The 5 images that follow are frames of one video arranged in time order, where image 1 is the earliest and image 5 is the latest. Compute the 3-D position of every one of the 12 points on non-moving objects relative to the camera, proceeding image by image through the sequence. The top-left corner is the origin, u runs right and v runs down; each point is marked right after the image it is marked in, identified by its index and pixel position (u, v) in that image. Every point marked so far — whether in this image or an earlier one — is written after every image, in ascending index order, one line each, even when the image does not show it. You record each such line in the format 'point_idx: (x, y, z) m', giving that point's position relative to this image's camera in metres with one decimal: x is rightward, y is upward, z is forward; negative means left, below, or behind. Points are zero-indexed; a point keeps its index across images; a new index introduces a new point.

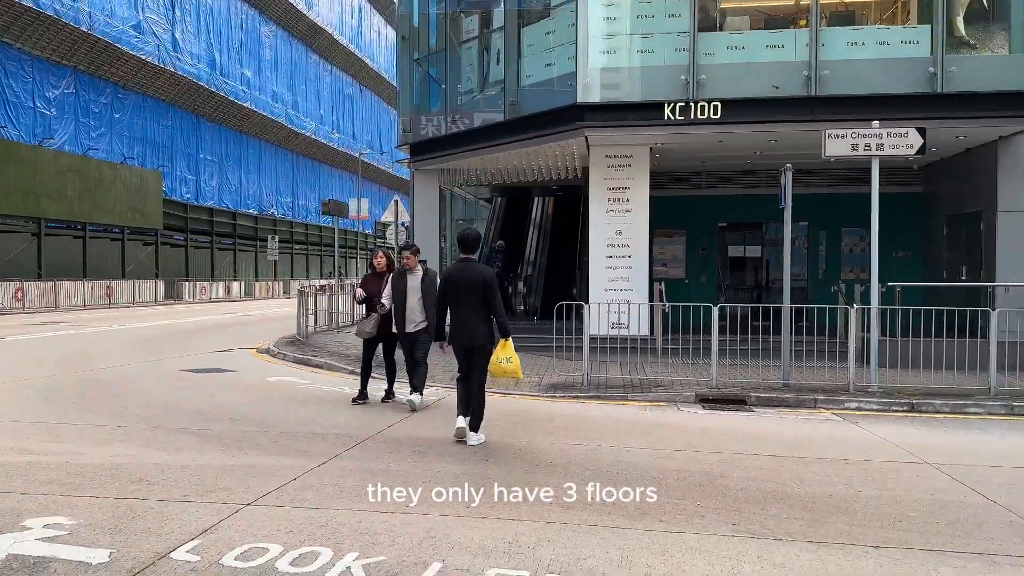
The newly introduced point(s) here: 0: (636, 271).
0: (+1.9, +0.3, +12.4) m
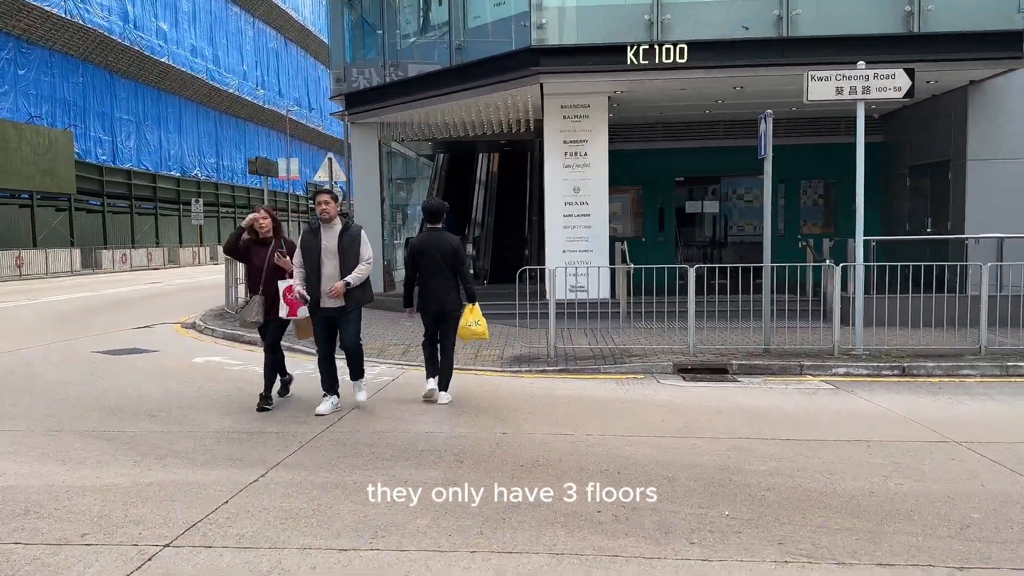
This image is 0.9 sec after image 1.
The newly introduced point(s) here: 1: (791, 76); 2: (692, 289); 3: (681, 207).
0: (+1.2, +0.8, +11.6) m
1: (+3.6, +2.7, +10.4) m
2: (+1.8, 0.0, +8.3) m
3: (+3.0, +1.5, +14.6) m
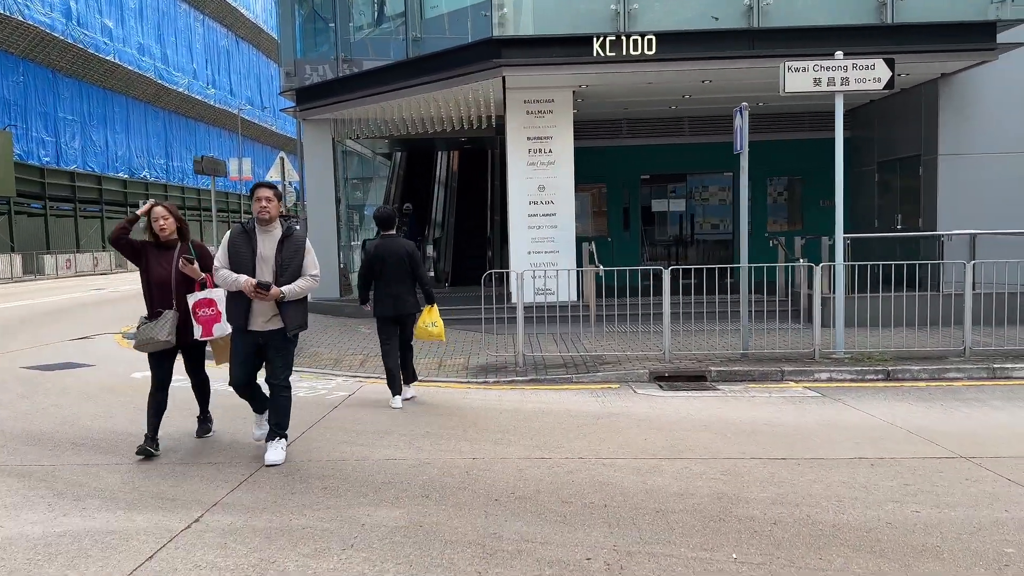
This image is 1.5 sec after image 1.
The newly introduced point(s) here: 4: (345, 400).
0: (+0.7, +0.8, +11.2) m
1: (+3.1, +2.7, +10.1) m
2: (+1.5, 0.0, +7.9) m
3: (+2.4, +1.5, +14.3) m
4: (-1.4, -0.9, +6.7) m
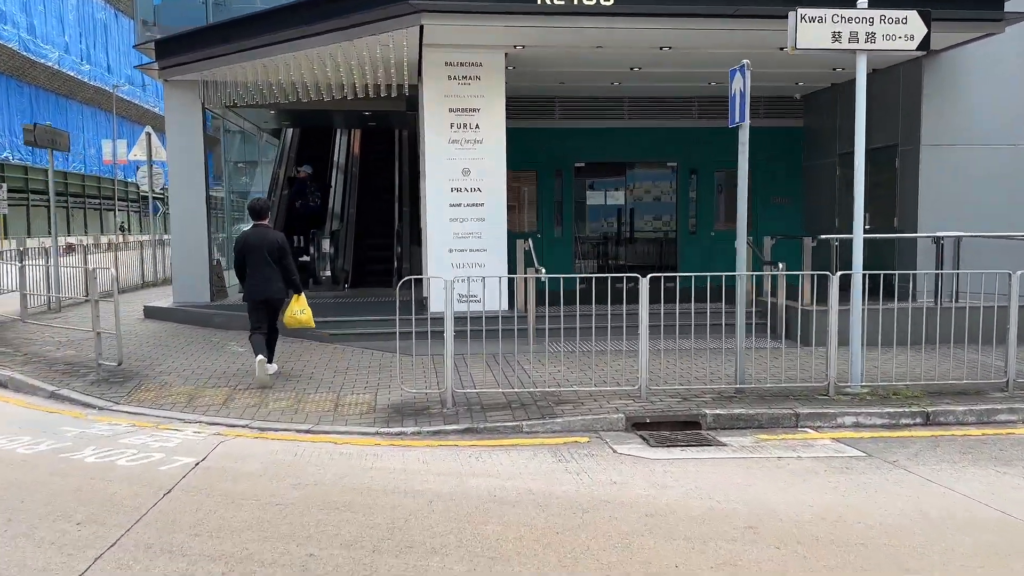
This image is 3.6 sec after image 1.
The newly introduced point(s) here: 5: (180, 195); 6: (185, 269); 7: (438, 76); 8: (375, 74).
0: (-0.3, +0.7, +9.1) m
1: (+2.3, +2.6, +8.3) m
2: (+1.0, -0.1, +6.0) m
3: (+1.0, +1.4, +12.4) m
4: (-1.8, -1.0, +4.4) m
5: (-4.4, +1.2, +10.8) m
6: (-4.4, +0.2, +10.8) m
7: (-0.8, +2.3, +8.9) m
8: (-1.7, +2.7, +10.3) m
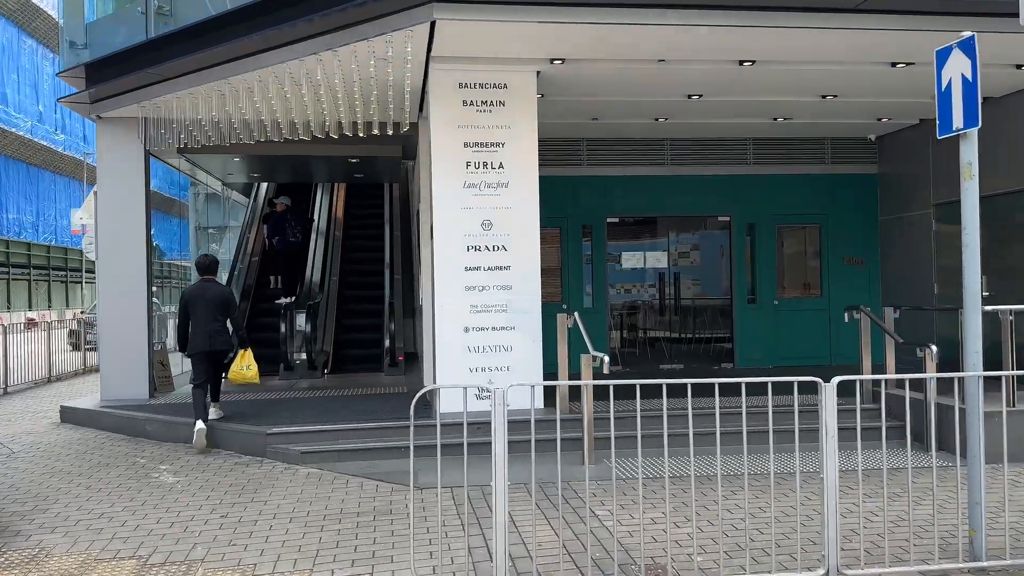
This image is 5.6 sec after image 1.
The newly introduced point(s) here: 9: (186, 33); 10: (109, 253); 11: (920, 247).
0: (0.0, -0.1, +6.8) m
1: (+2.6, +1.9, +6.2) m
2: (+1.3, -0.6, +3.6) m
3: (+1.3, +0.3, +10.1) m
4: (-1.3, -1.4, +1.9) m
5: (-4.1, +0.3, +8.4) m
6: (-4.1, -0.7, +8.4) m
7: (-0.5, +1.6, +6.7) m
8: (-1.5, +1.8, +8.1) m
9: (-2.8, +2.2, +7.0) m
10: (-4.1, +0.4, +8.4) m
11: (+4.7, +0.5, +9.6) m
